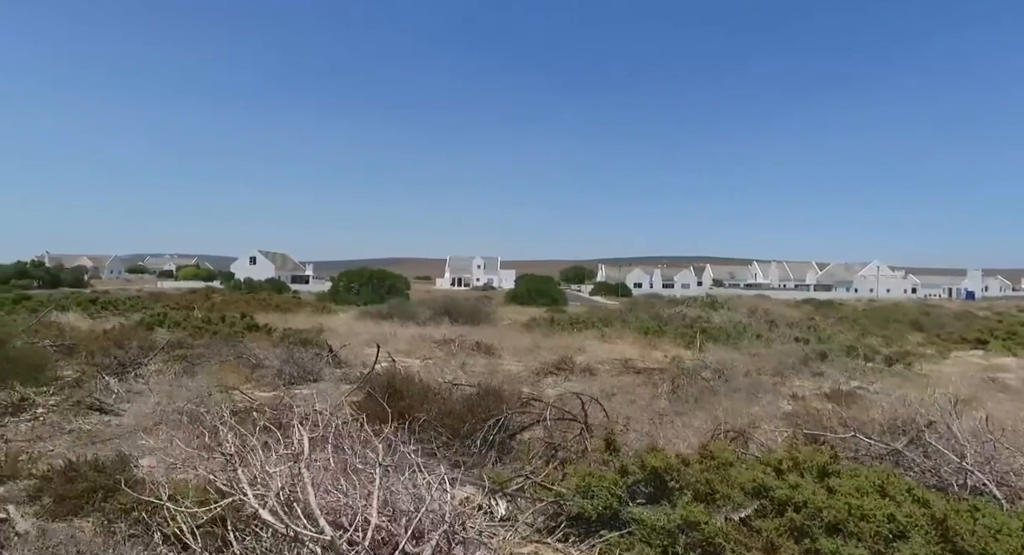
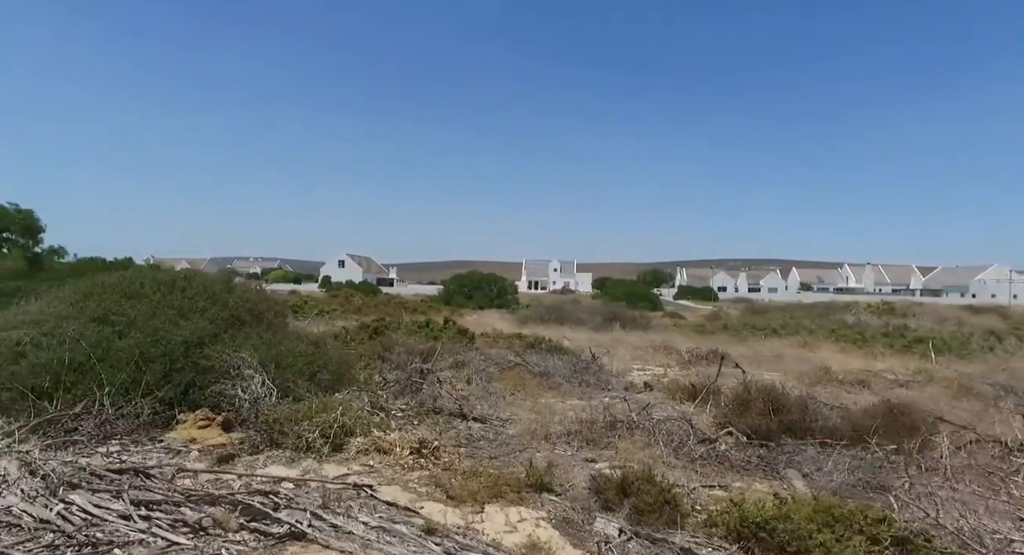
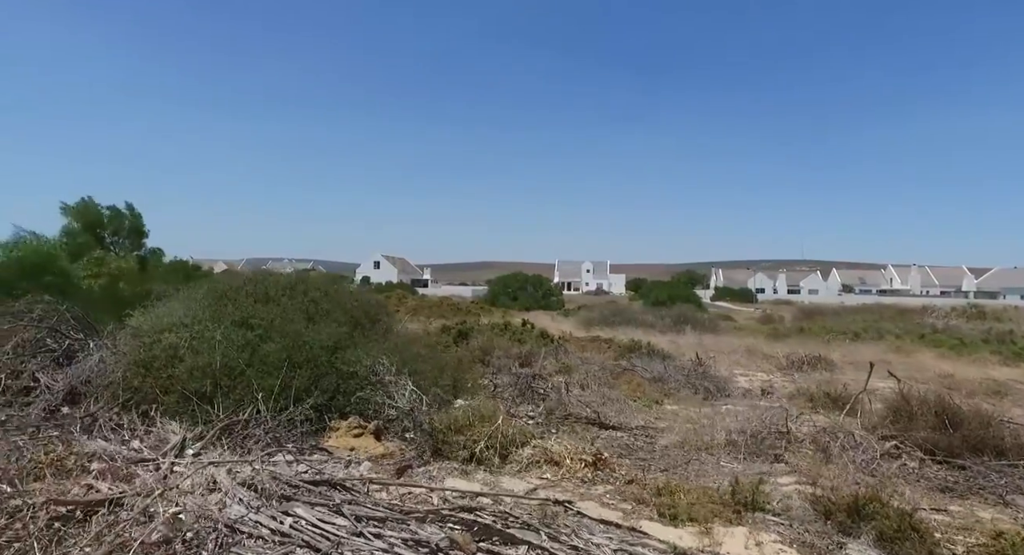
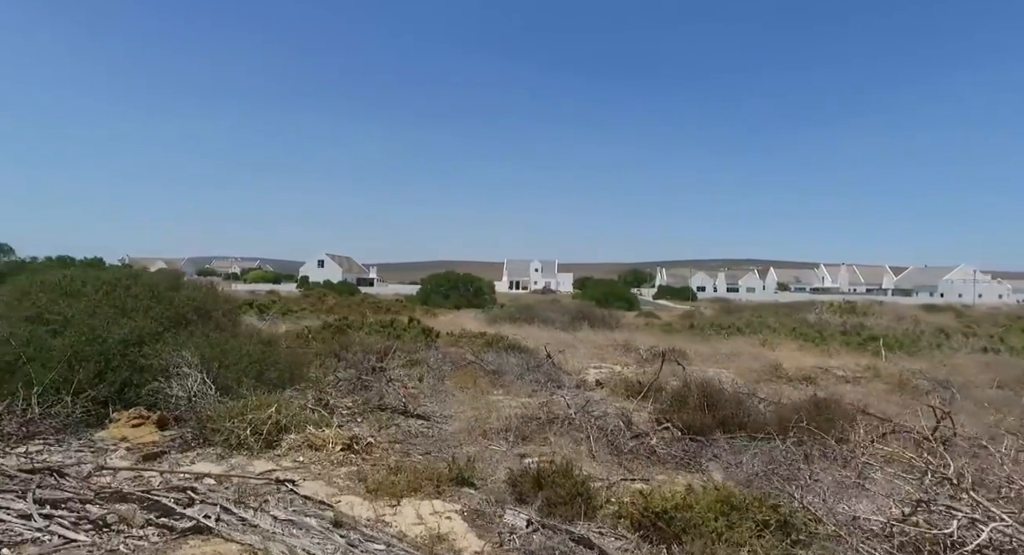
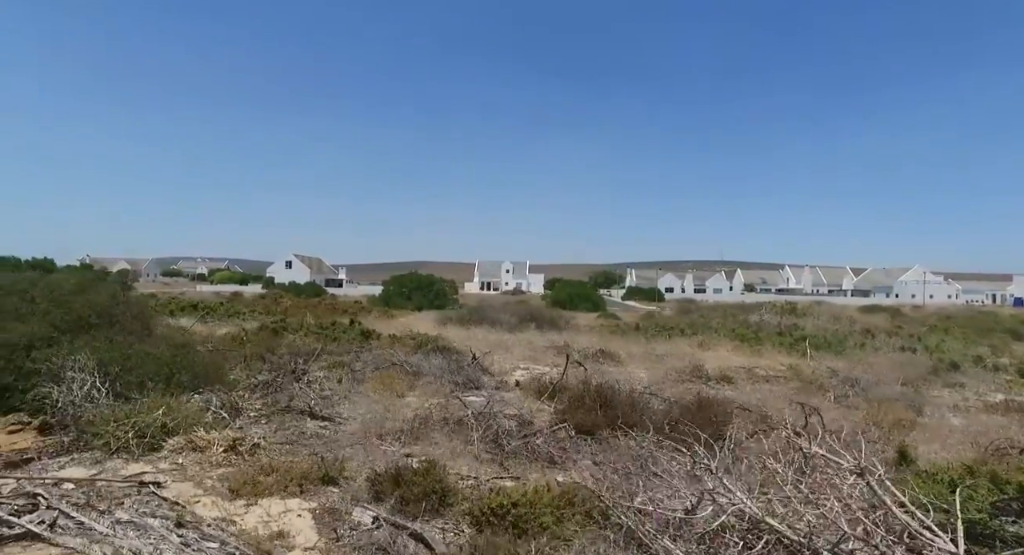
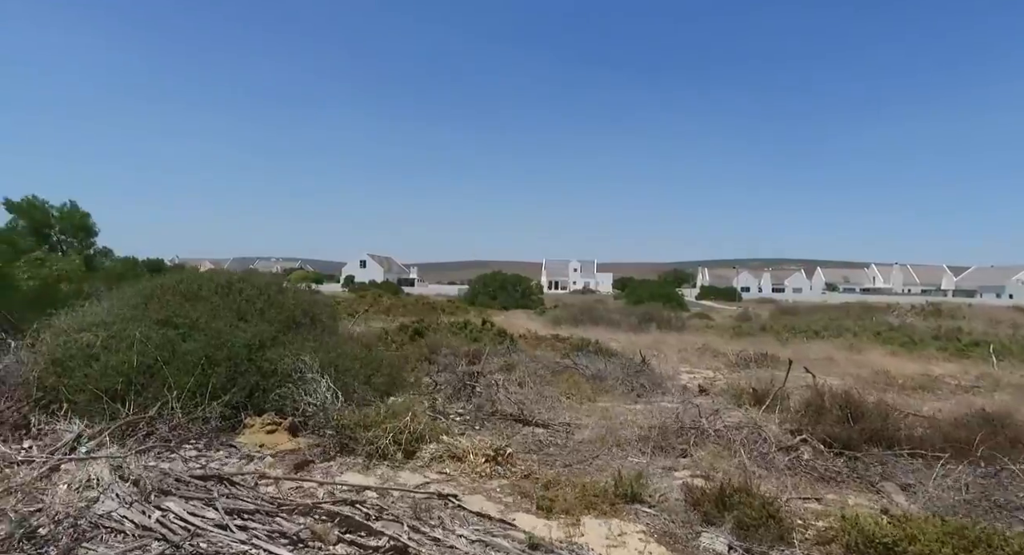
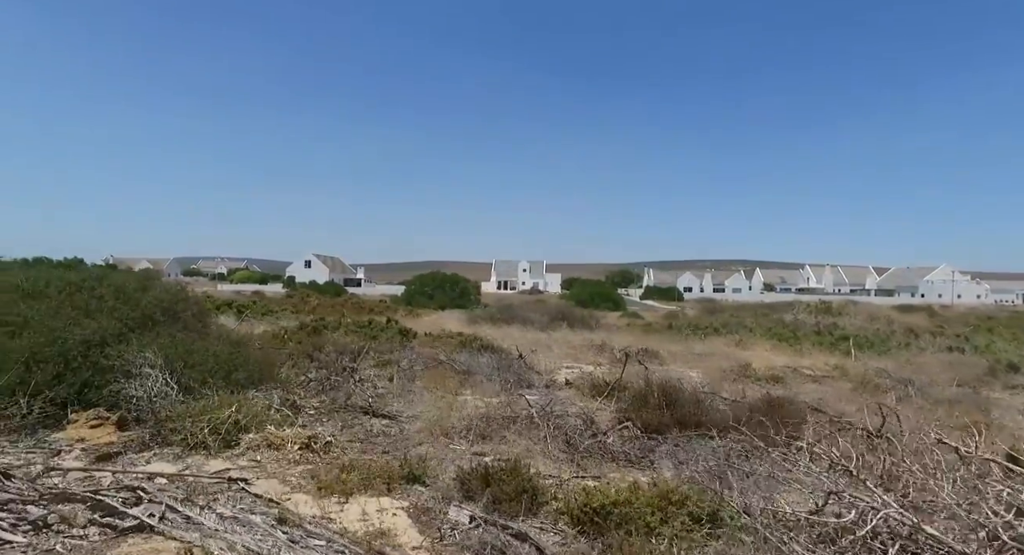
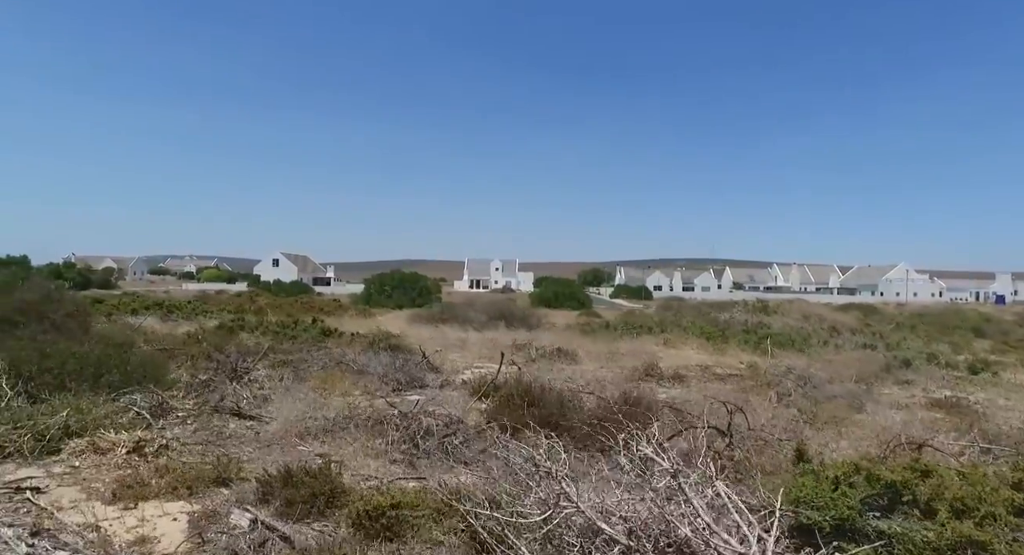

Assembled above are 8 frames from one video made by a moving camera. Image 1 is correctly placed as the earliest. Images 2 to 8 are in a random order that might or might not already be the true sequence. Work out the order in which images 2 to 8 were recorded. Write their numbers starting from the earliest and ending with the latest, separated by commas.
8, 5, 7, 4, 2, 6, 3
